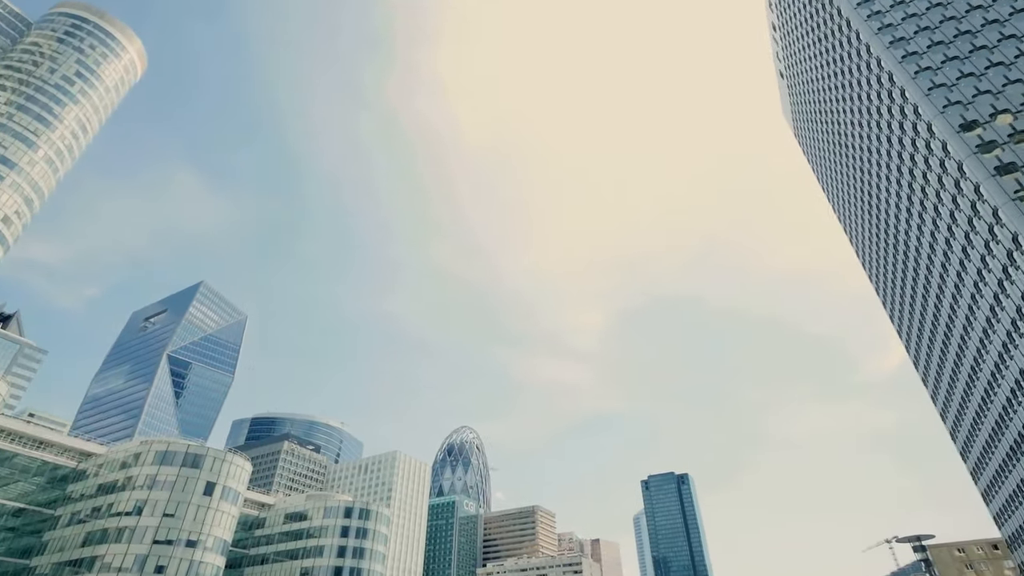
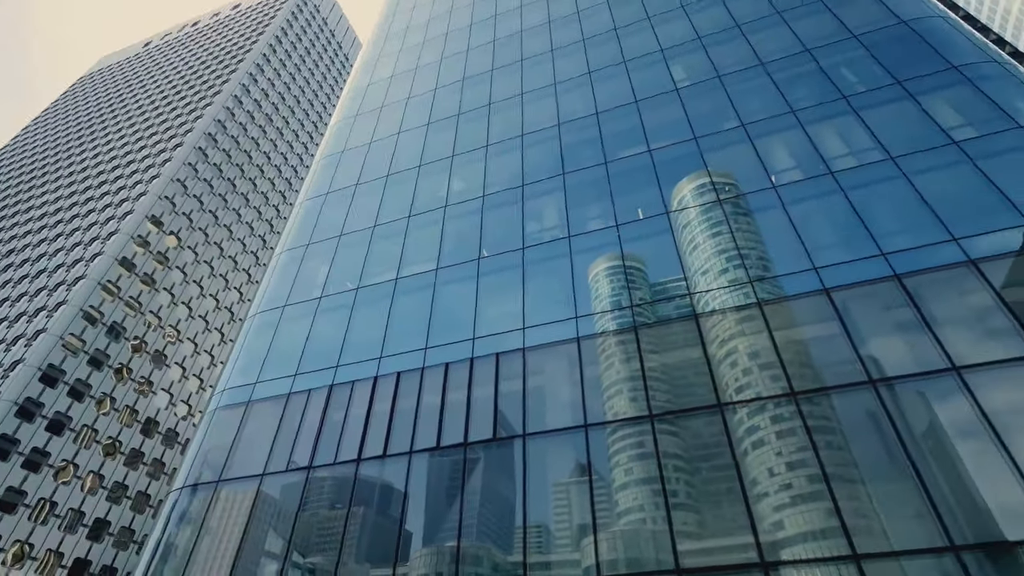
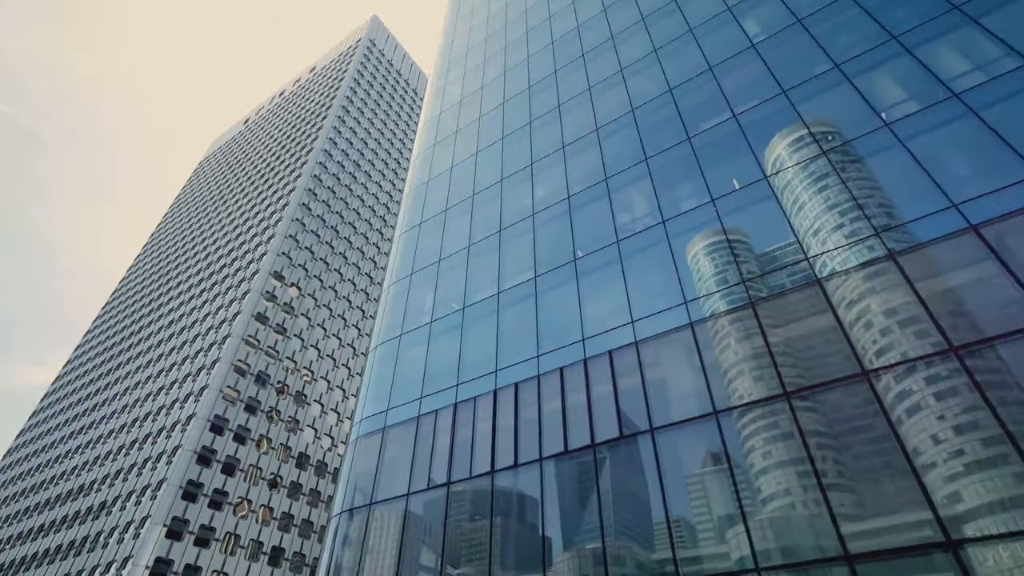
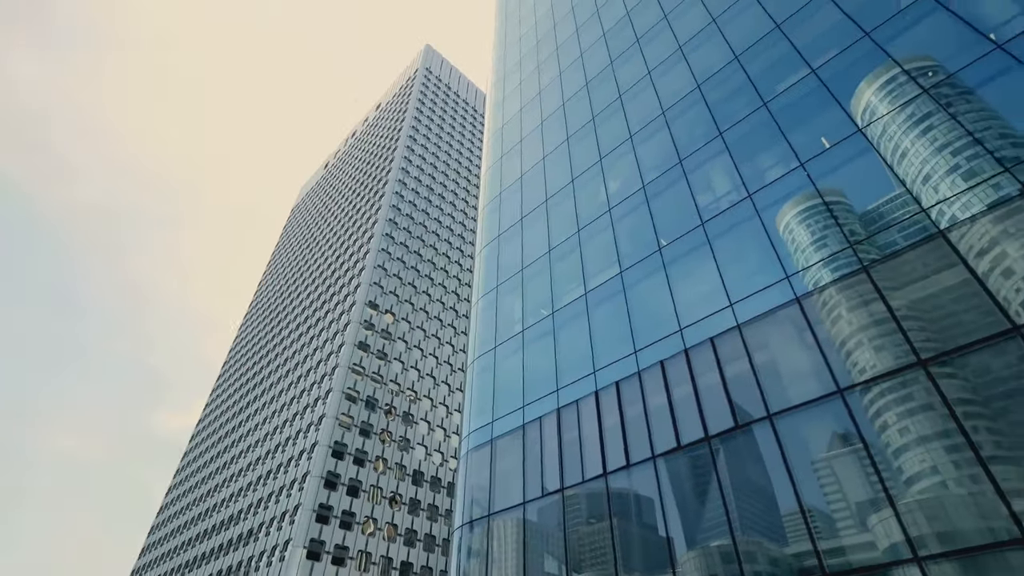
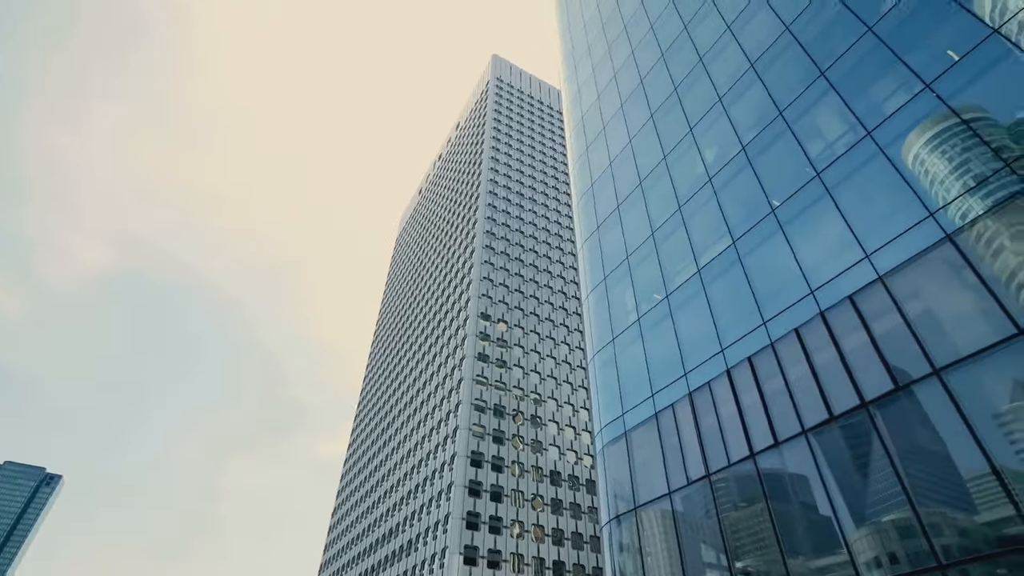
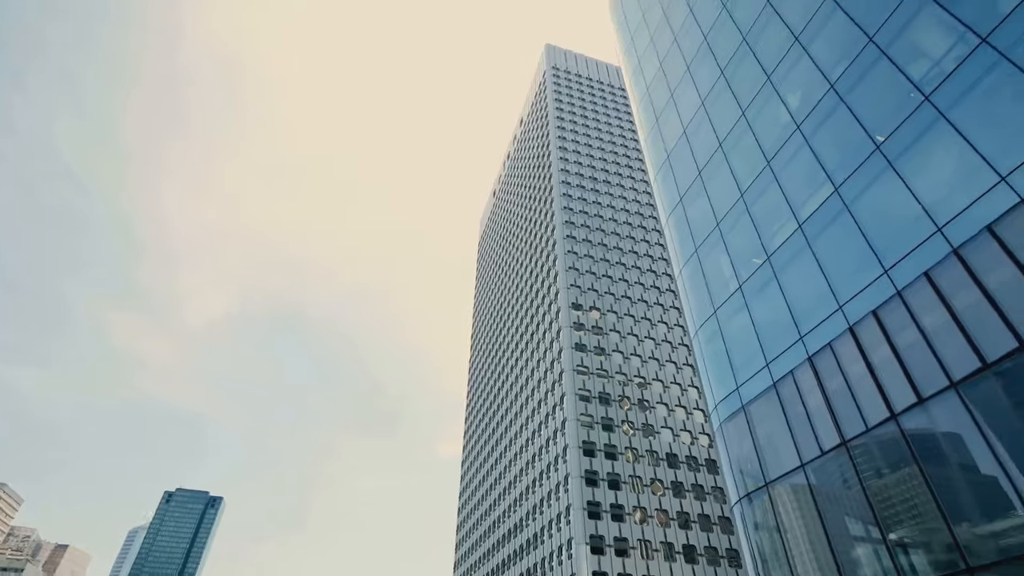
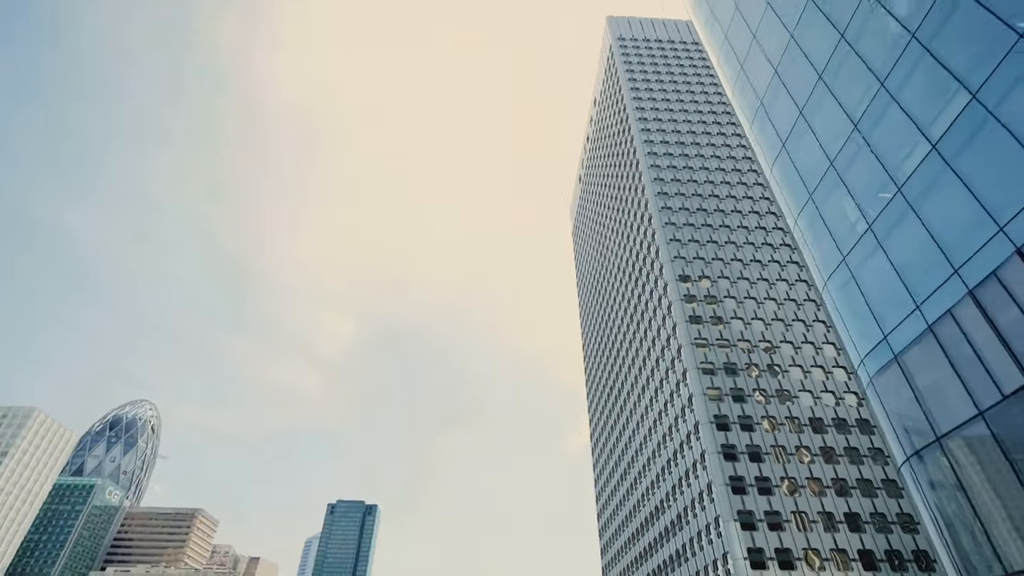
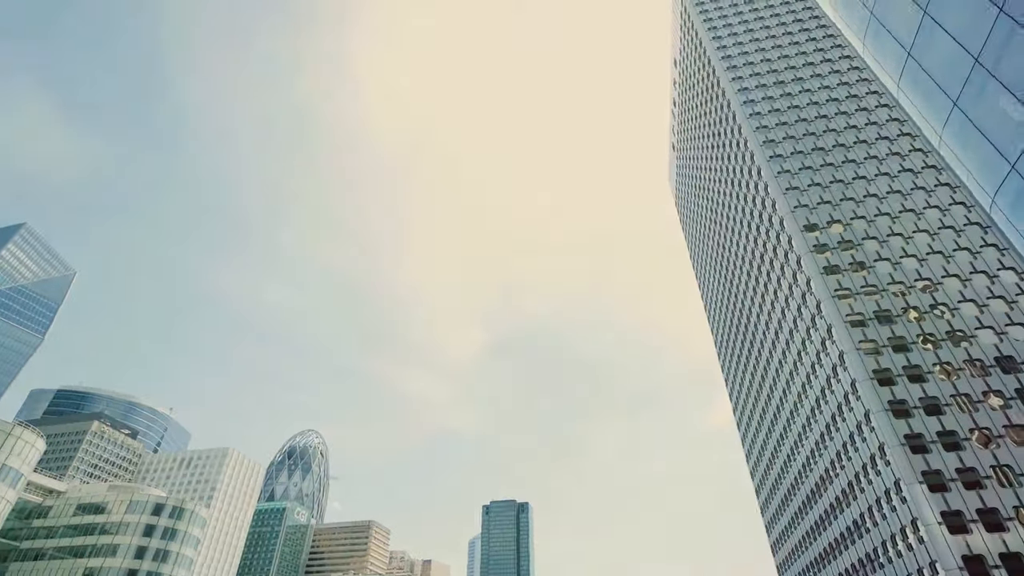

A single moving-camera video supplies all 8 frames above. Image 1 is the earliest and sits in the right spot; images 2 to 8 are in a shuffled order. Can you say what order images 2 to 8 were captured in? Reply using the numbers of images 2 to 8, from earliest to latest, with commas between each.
8, 7, 6, 5, 4, 3, 2
